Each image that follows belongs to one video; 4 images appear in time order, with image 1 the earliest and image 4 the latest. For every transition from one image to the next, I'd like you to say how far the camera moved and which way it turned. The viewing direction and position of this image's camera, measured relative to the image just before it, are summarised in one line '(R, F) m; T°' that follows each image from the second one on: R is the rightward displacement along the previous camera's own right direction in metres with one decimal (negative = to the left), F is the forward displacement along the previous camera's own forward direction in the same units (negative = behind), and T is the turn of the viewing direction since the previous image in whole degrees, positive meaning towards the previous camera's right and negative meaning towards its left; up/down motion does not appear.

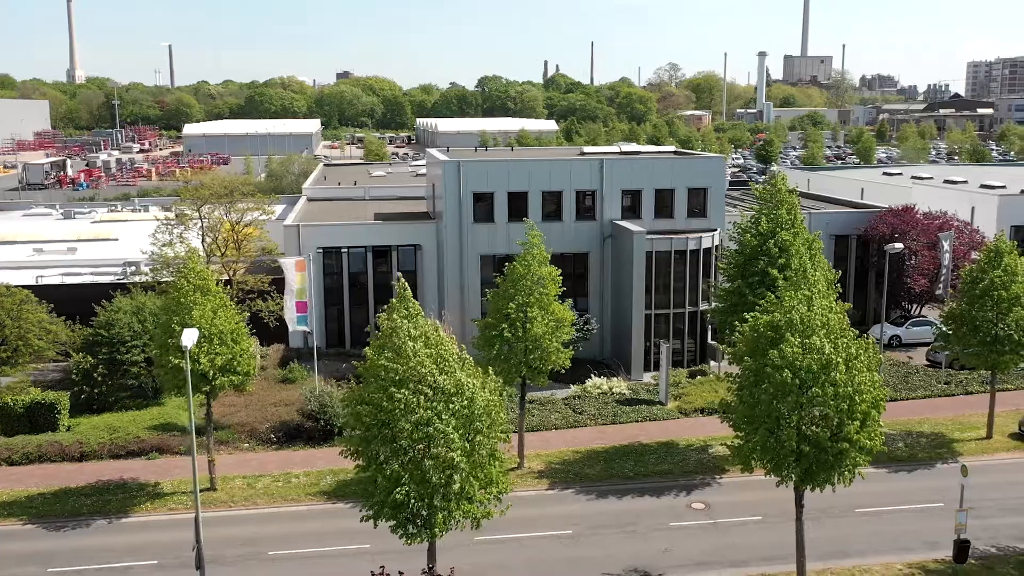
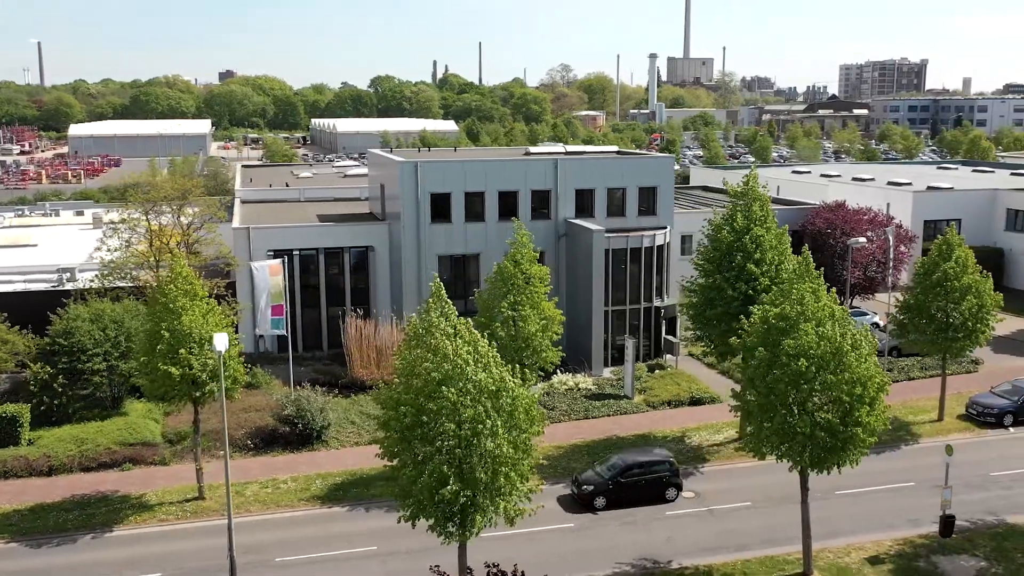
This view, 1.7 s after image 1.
(-2.1, -0.1) m; +6°
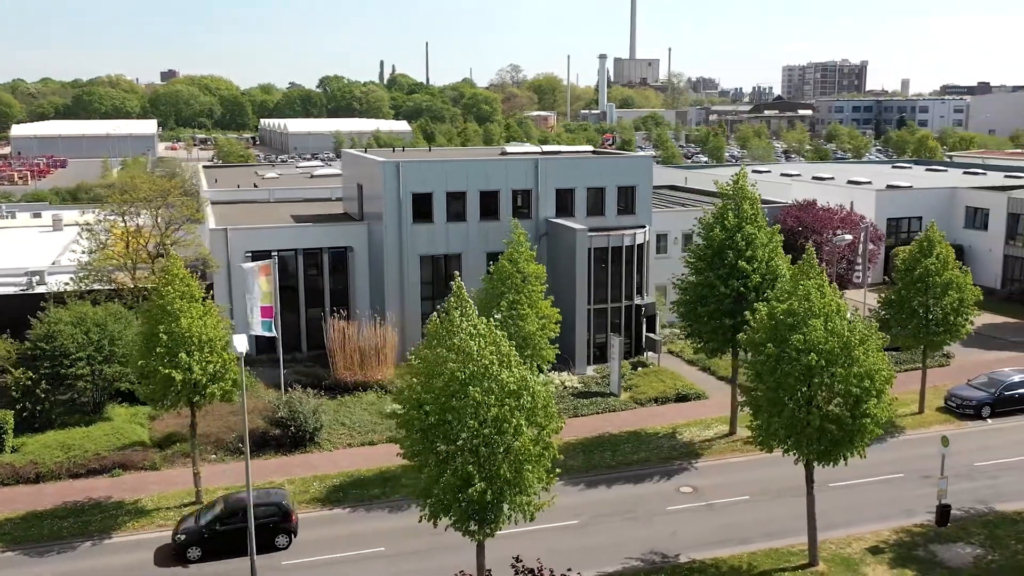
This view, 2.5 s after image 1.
(-1.1, 0.0) m; +3°
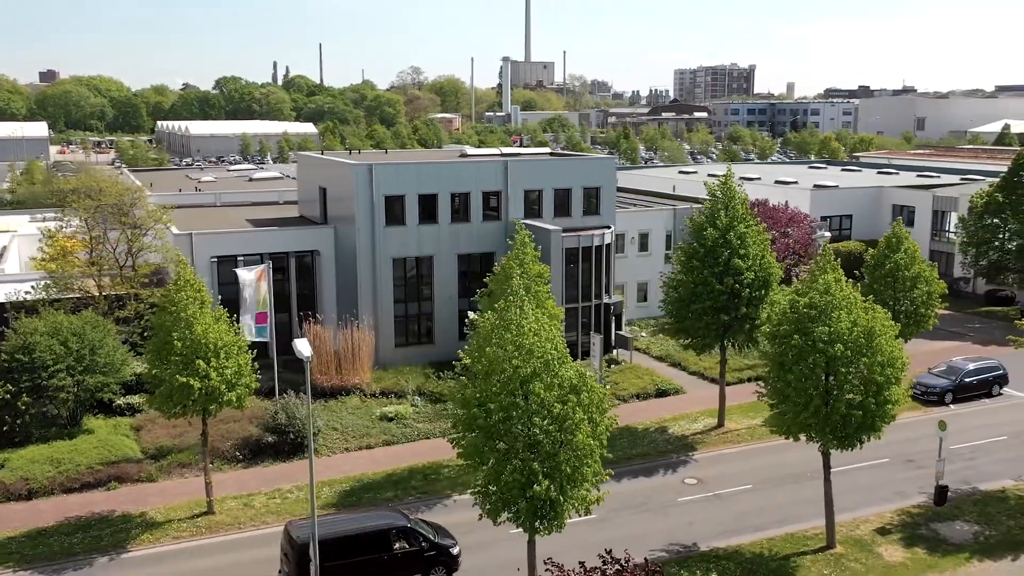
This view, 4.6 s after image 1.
(-2.4, -0.2) m; +5°
